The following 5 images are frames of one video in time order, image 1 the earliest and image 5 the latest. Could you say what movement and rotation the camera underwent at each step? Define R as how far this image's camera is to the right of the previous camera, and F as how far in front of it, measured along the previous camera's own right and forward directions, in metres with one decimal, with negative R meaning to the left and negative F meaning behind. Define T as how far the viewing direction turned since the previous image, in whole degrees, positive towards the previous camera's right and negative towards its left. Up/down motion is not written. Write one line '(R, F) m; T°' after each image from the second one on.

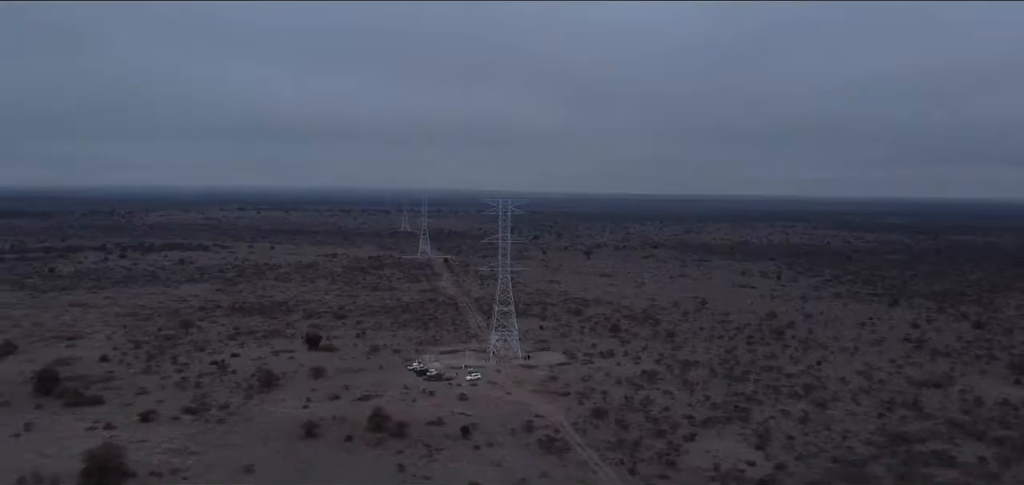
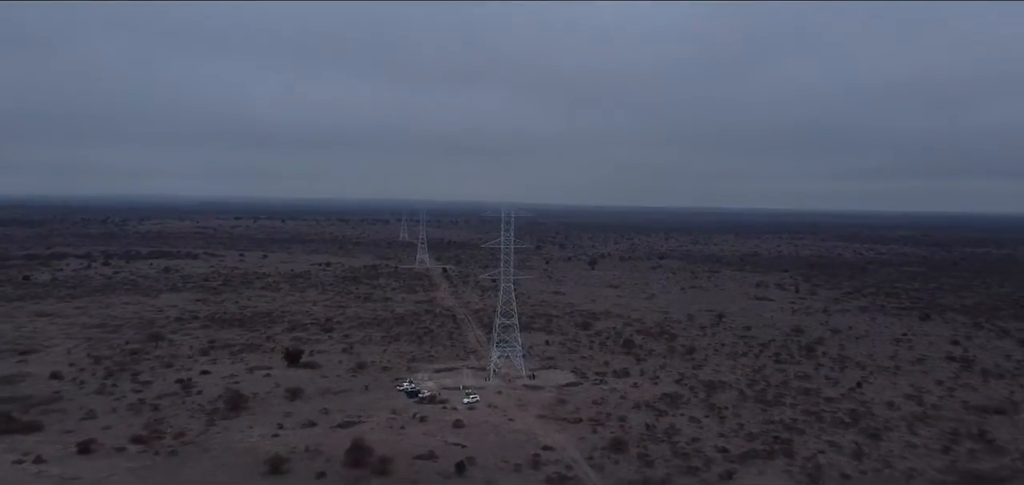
(-0.1, +4.3) m; 0°
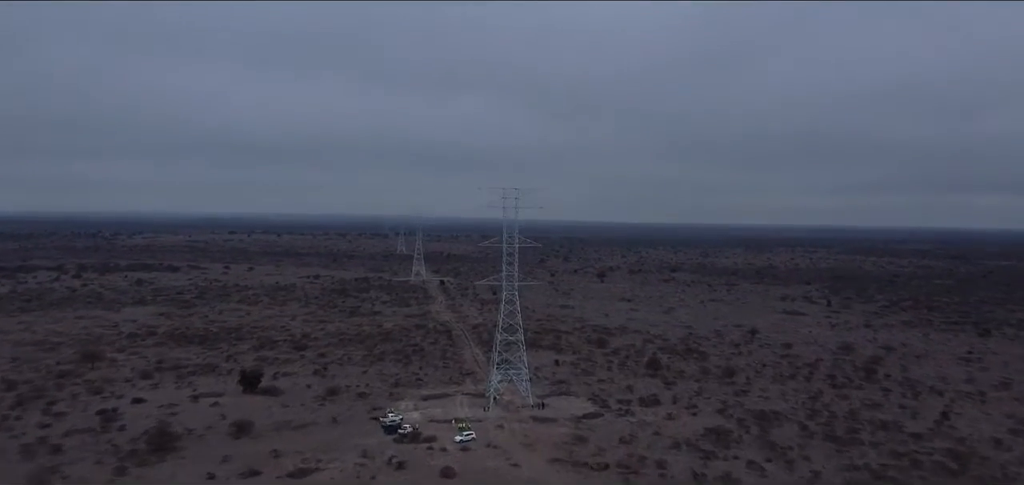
(-0.1, +6.7) m; 0°
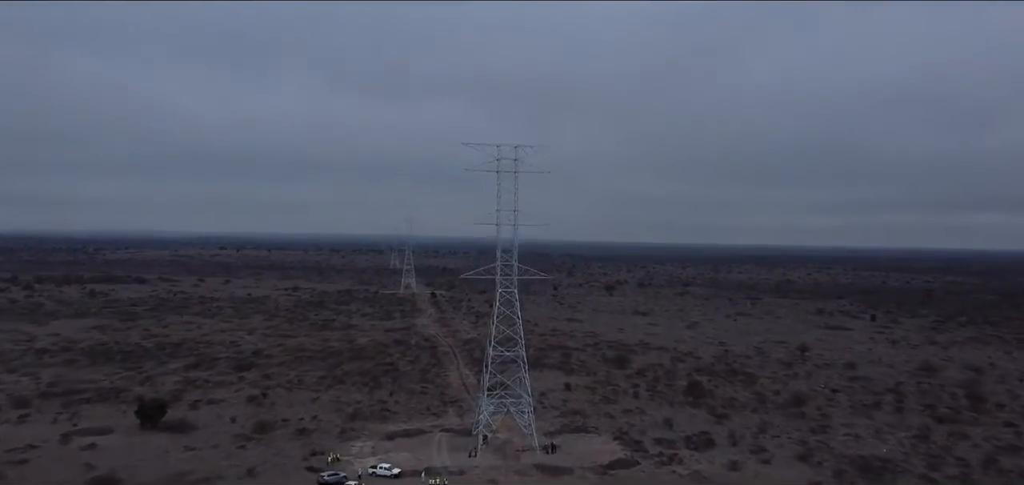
(+0.1, +8.4) m; 0°
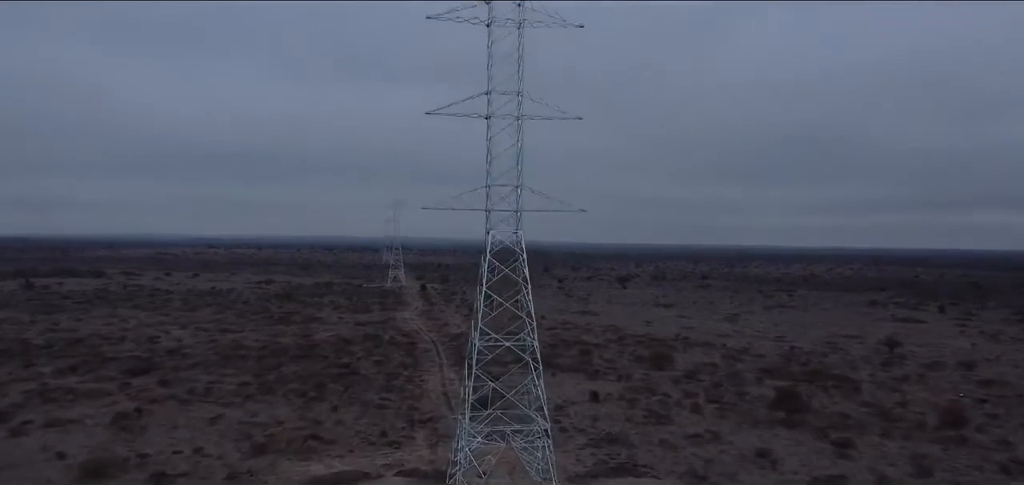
(0.0, +9.2) m; 0°
